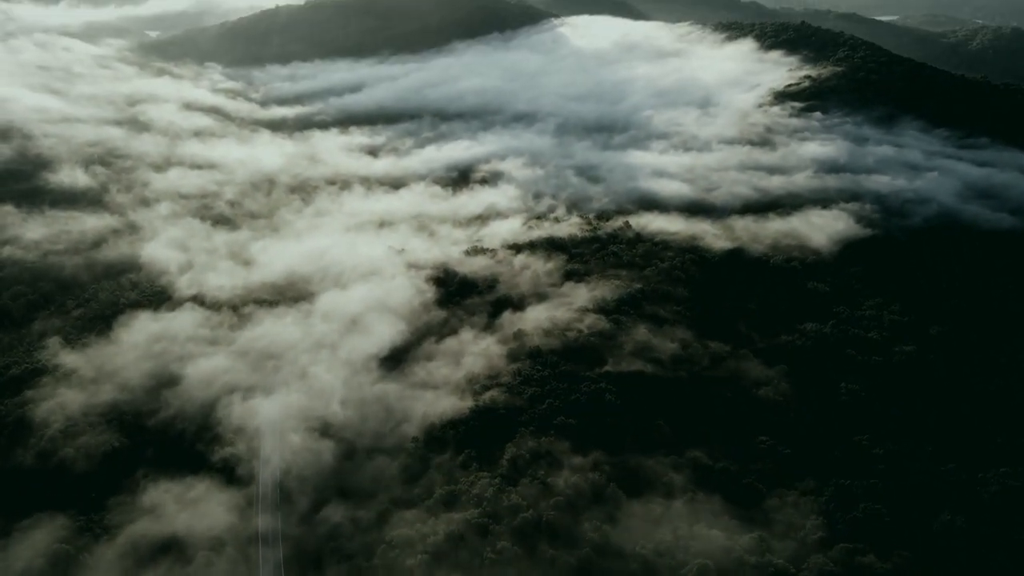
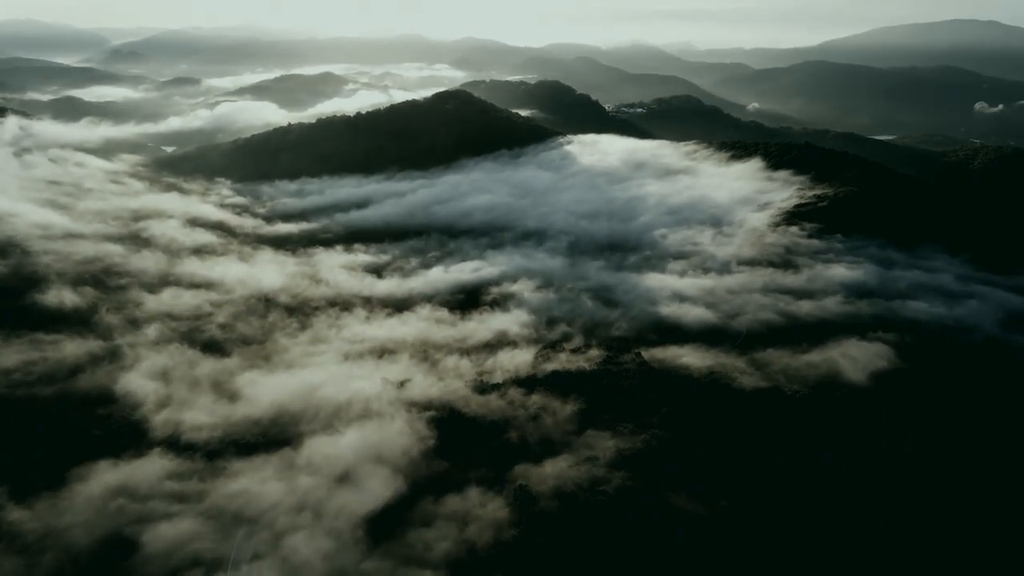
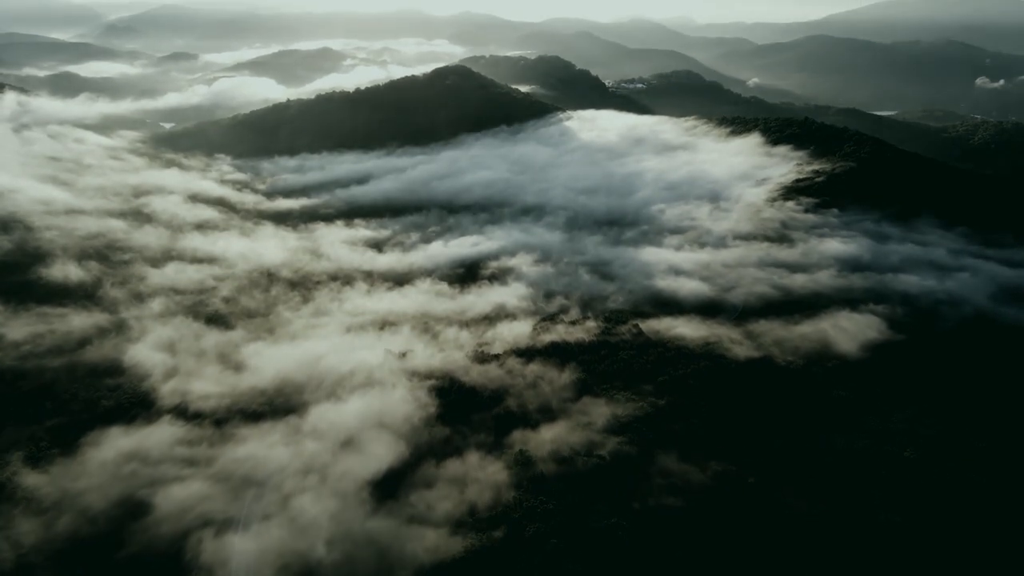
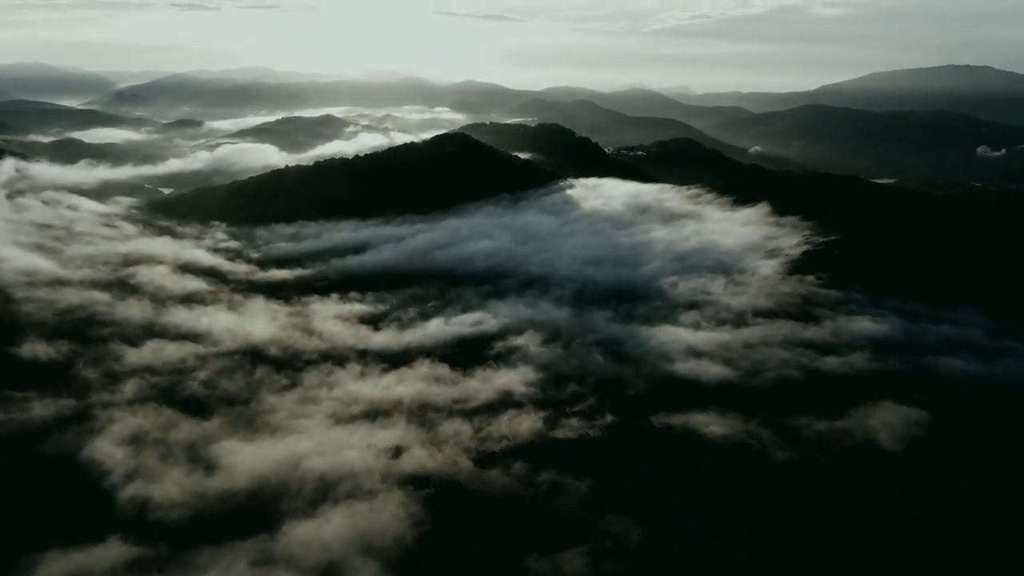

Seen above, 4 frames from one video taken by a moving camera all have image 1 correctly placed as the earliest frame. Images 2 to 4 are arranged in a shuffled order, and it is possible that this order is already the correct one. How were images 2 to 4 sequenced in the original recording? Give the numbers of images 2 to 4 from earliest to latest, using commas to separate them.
3, 2, 4
